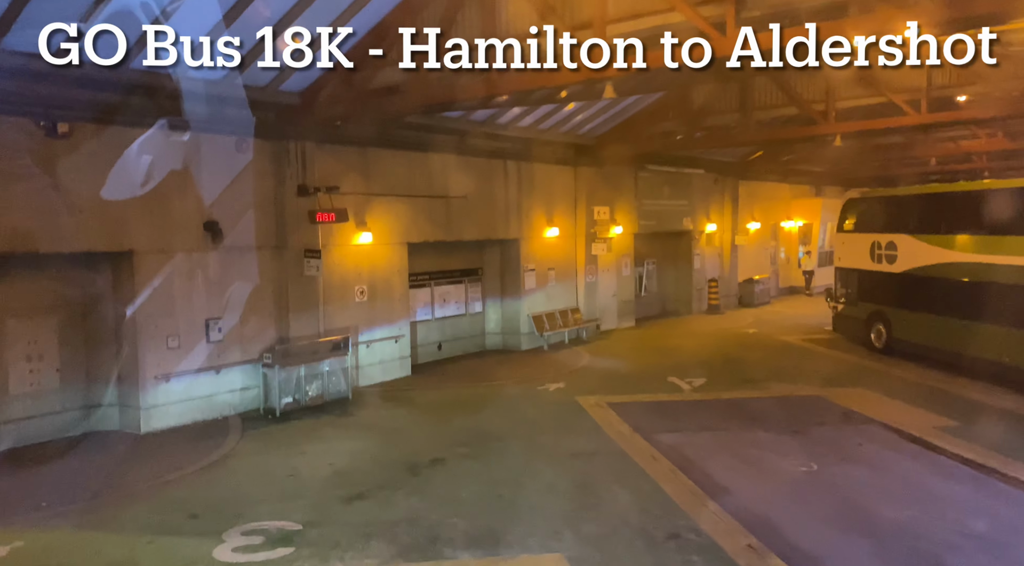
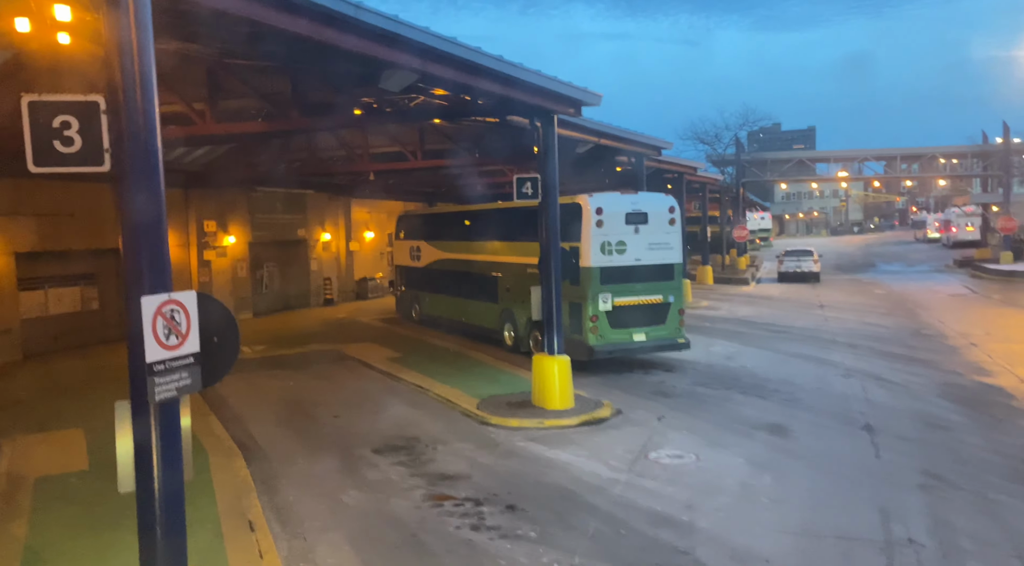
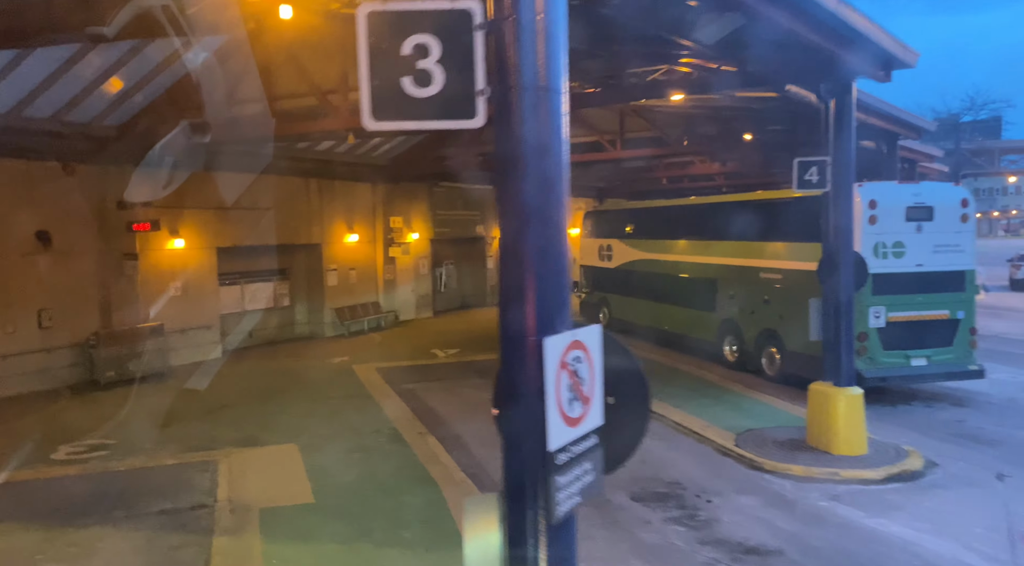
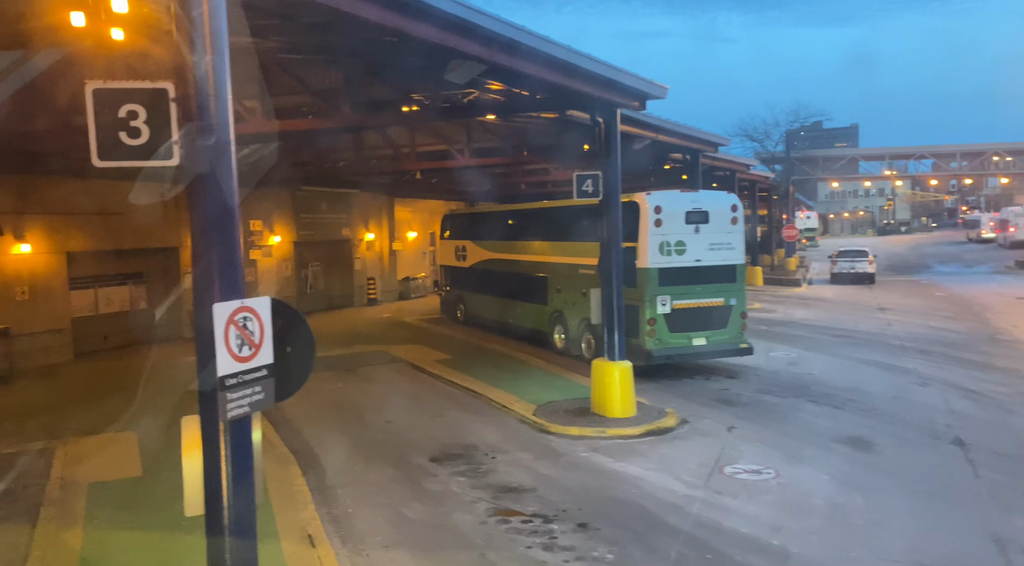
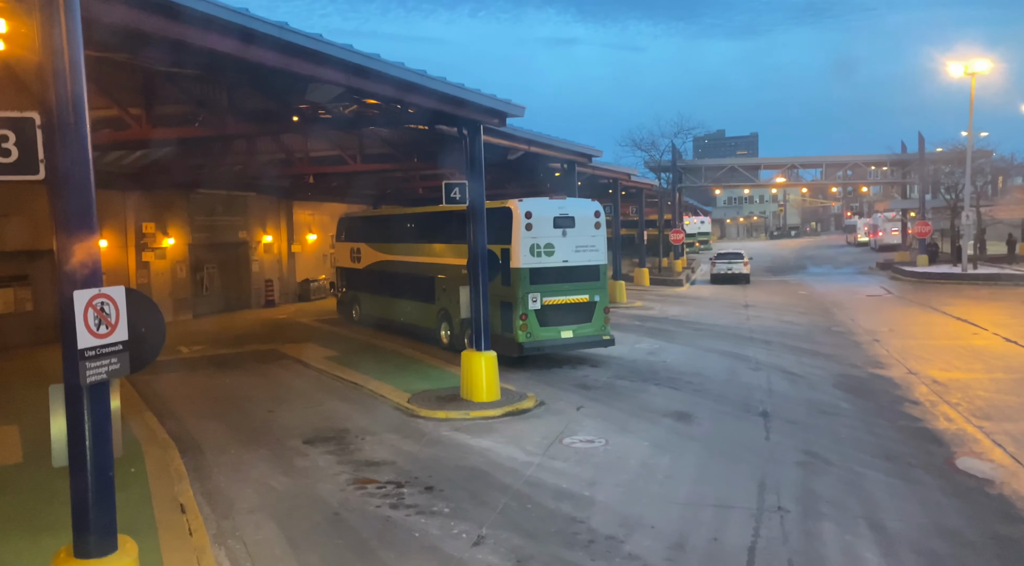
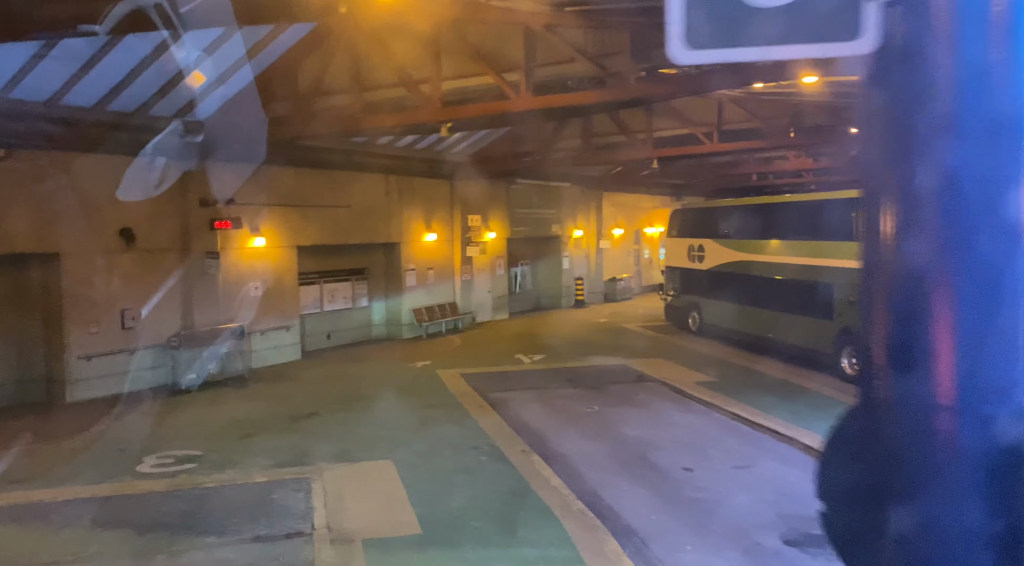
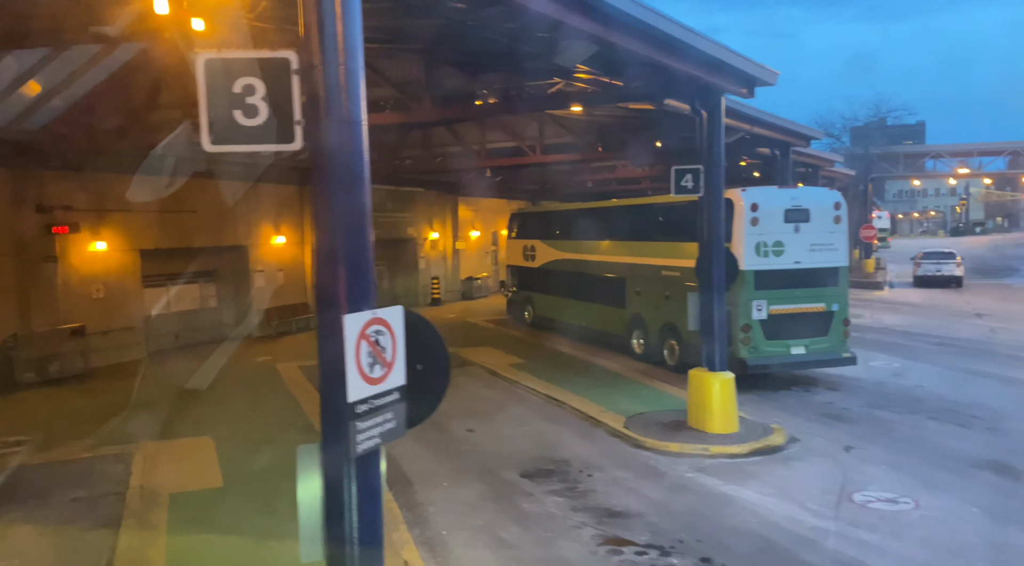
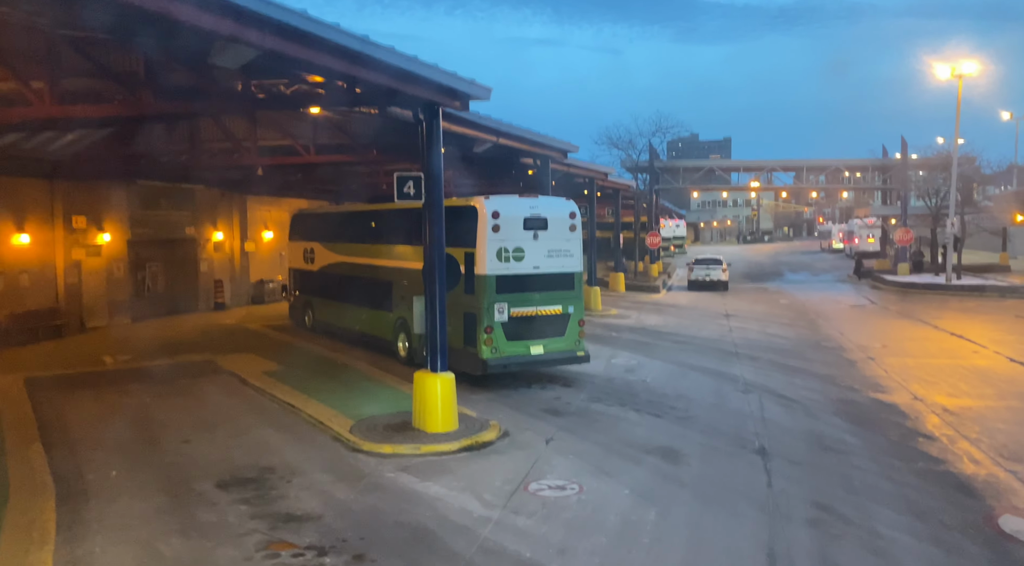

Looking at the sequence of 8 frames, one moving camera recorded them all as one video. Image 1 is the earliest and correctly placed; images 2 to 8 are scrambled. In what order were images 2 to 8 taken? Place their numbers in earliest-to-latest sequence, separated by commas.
6, 3, 7, 4, 2, 5, 8
